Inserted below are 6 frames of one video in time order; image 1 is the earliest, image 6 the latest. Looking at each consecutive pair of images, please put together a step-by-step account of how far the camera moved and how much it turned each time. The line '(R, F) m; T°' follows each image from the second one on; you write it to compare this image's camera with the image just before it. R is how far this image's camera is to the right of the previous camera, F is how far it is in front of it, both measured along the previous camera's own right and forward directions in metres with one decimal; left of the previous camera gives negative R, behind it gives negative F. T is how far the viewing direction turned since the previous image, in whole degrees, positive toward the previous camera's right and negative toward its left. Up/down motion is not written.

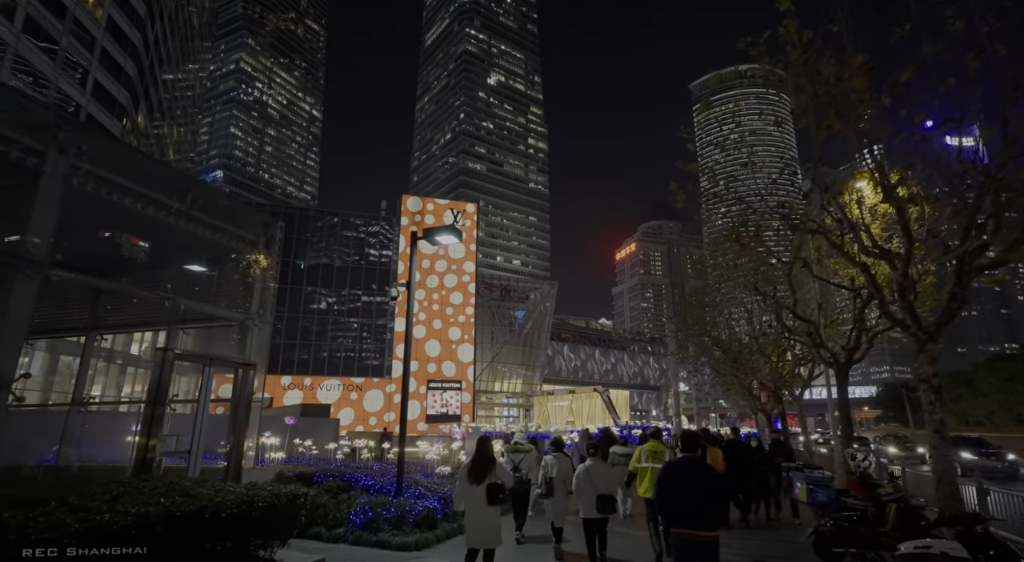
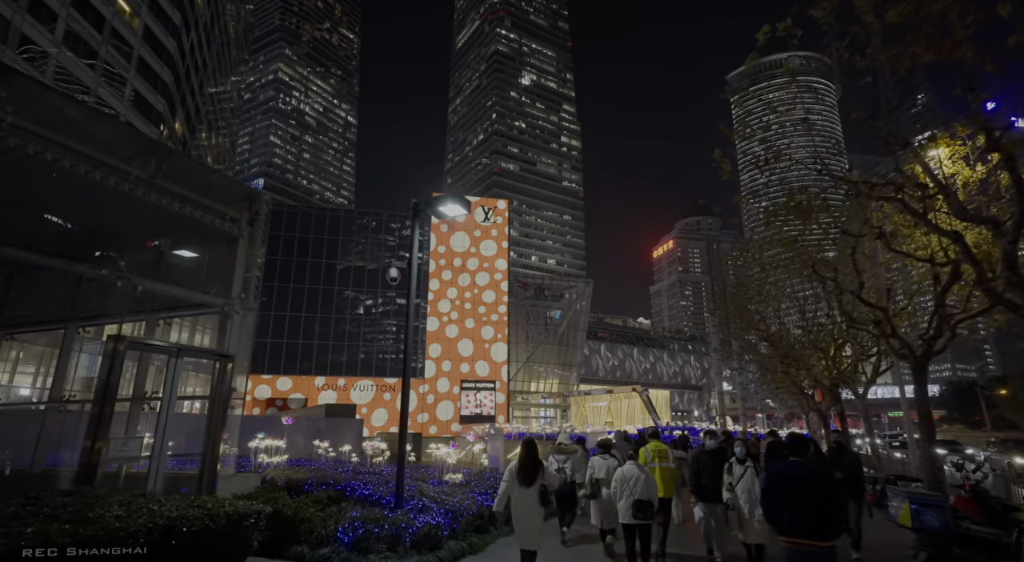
(+0.2, +1.2) m; -4°
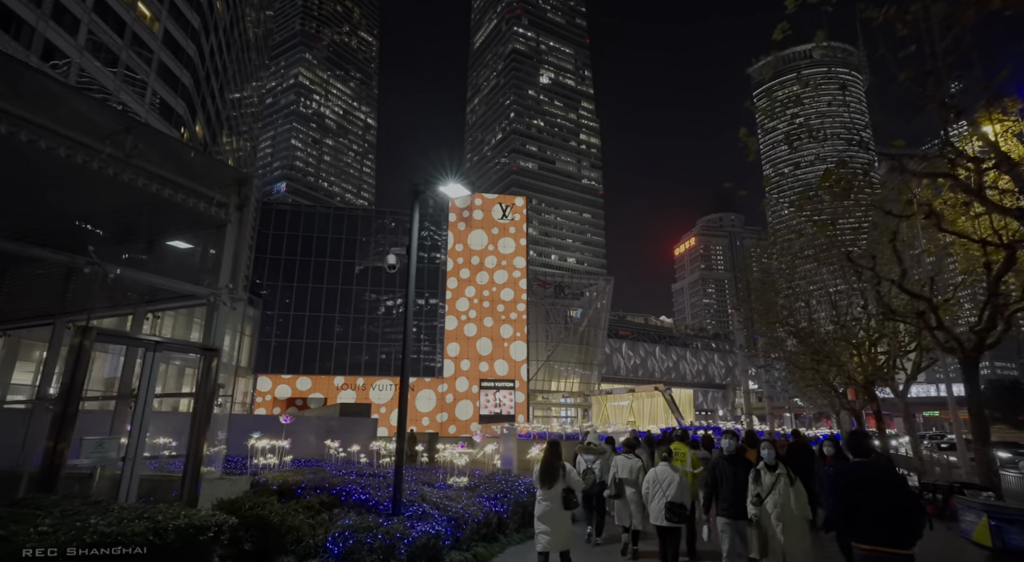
(+0.1, +0.6) m; -2°
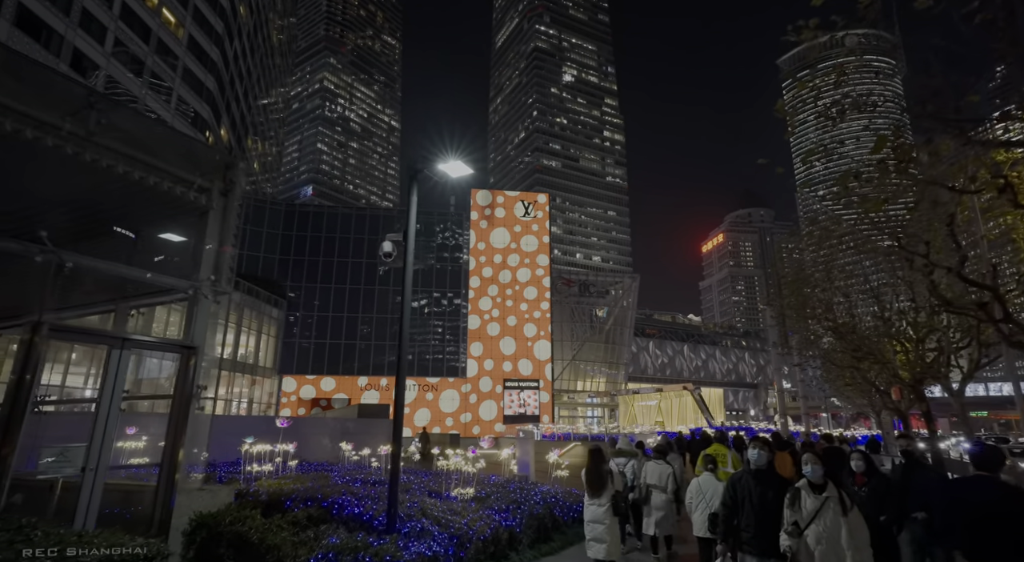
(+0.2, +0.7) m; -3°
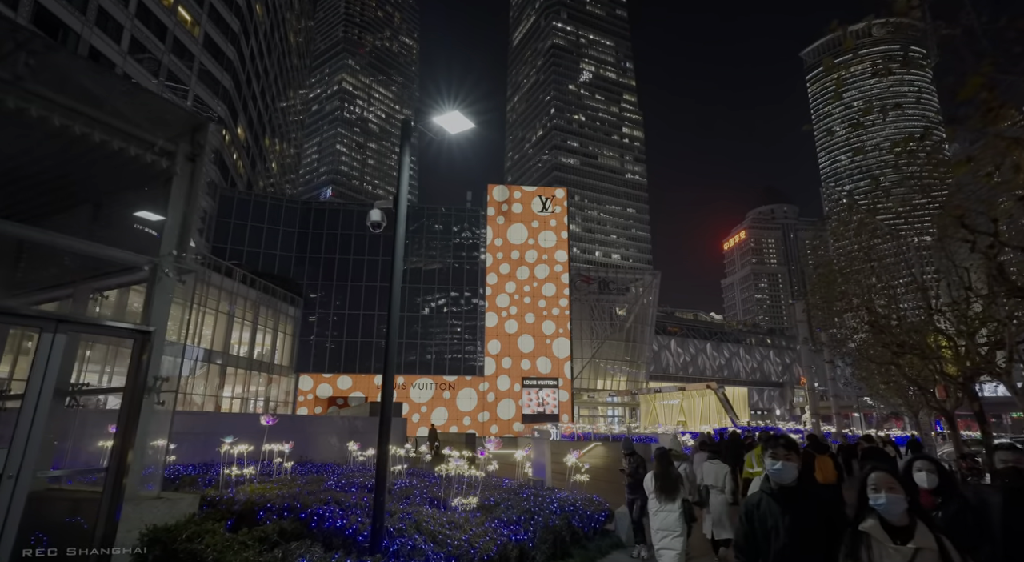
(+0.1, +0.9) m; -2°
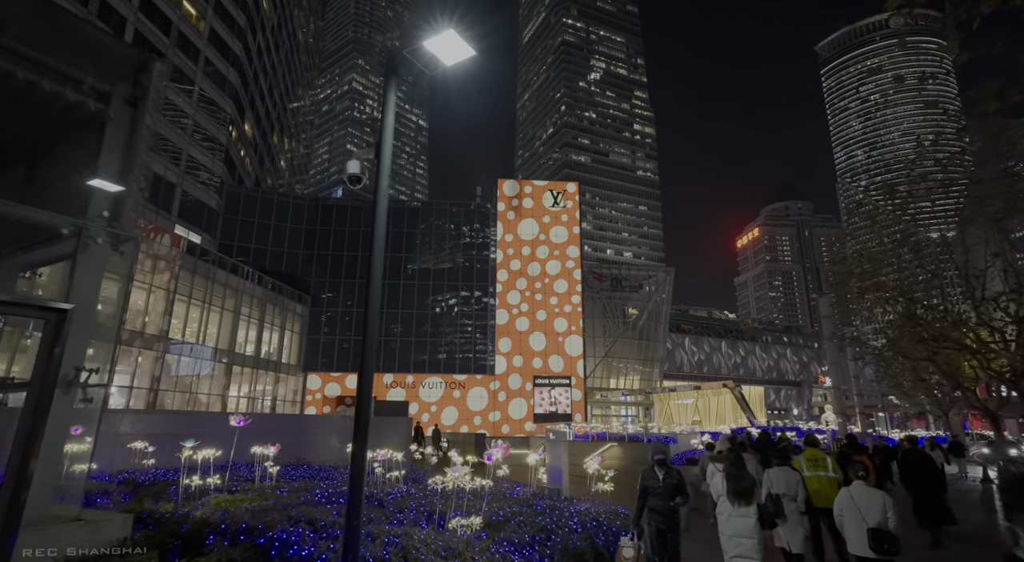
(0.0, +1.0) m; -1°
